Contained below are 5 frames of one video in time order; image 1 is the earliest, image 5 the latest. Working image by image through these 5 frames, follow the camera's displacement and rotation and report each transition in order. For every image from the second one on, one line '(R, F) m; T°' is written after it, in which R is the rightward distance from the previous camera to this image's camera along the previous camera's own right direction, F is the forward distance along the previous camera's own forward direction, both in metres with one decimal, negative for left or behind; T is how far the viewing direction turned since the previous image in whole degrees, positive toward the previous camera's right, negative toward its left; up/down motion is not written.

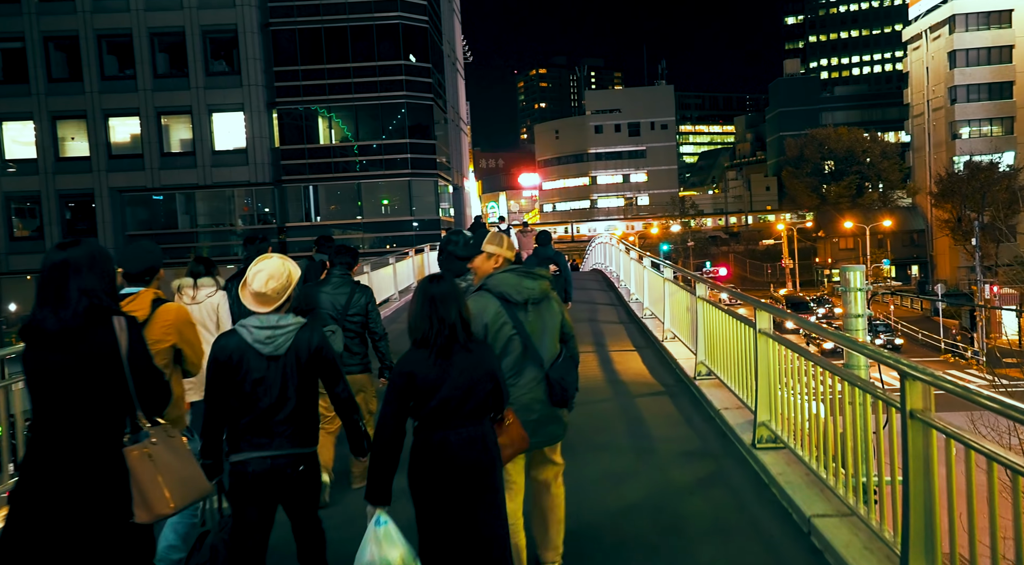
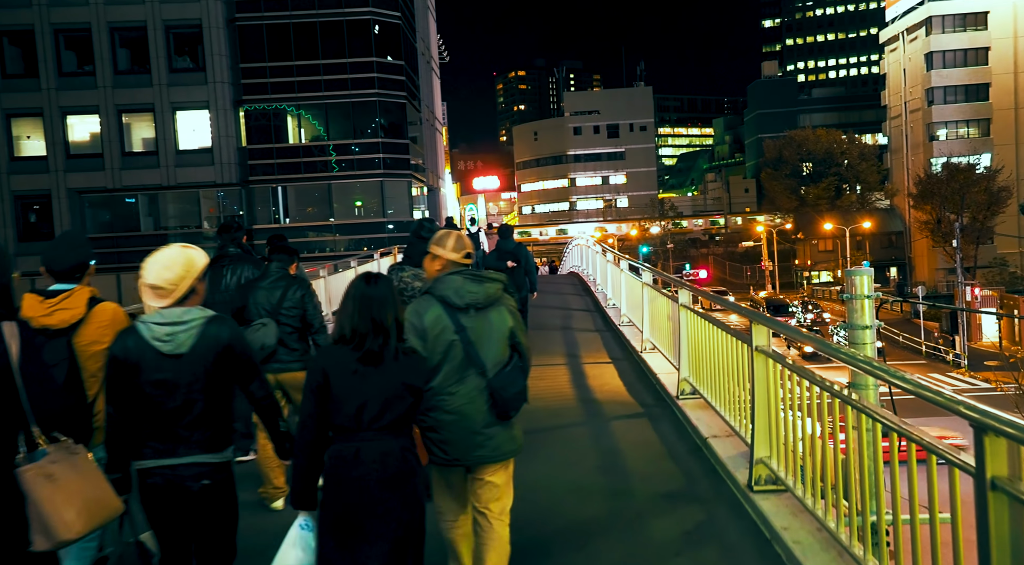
(+0.2, +0.9) m; +1°
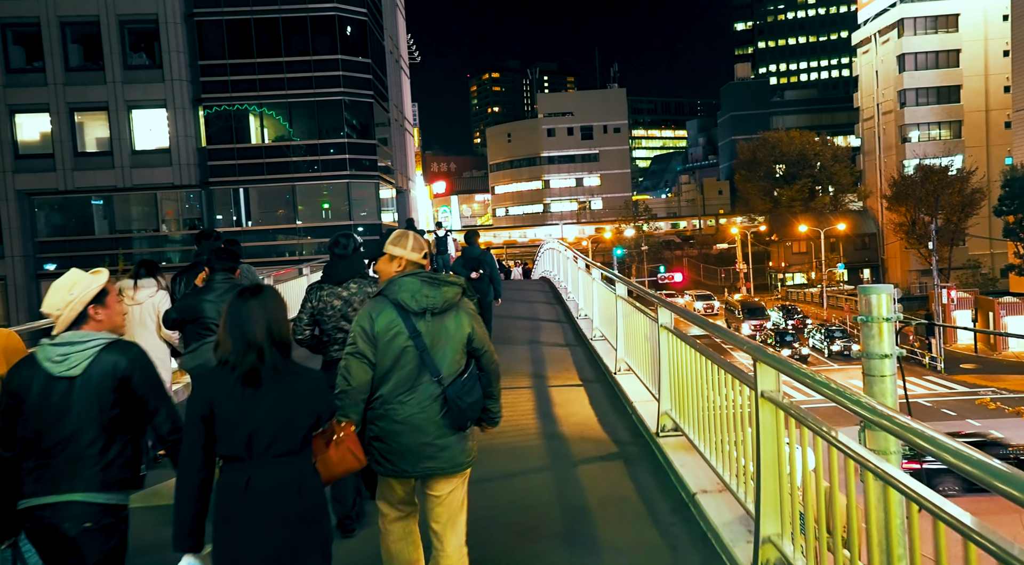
(+0.2, +0.9) m; +2°
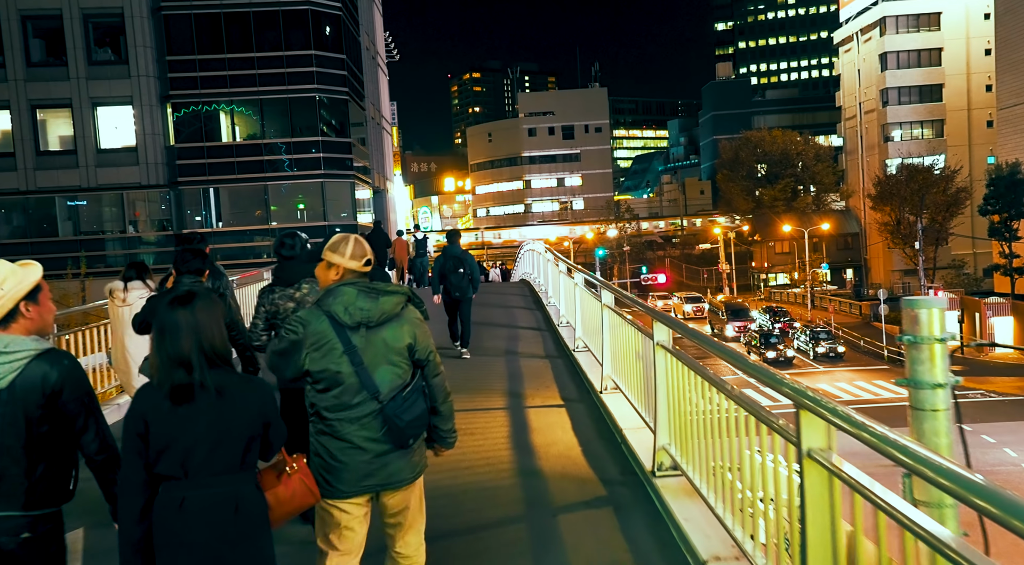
(+0.1, +0.8) m; +1°
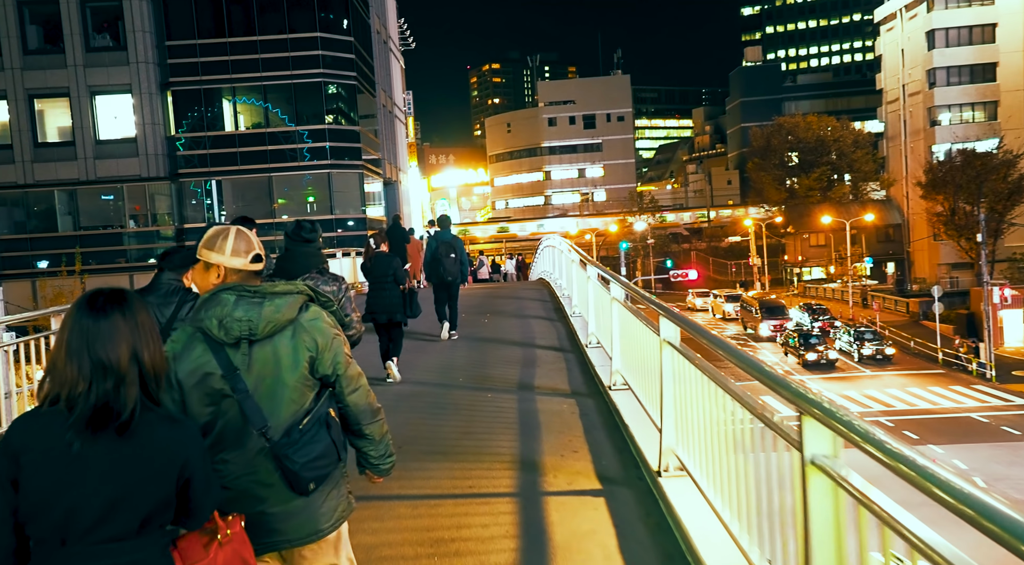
(+0.1, +2.2) m; -2°
